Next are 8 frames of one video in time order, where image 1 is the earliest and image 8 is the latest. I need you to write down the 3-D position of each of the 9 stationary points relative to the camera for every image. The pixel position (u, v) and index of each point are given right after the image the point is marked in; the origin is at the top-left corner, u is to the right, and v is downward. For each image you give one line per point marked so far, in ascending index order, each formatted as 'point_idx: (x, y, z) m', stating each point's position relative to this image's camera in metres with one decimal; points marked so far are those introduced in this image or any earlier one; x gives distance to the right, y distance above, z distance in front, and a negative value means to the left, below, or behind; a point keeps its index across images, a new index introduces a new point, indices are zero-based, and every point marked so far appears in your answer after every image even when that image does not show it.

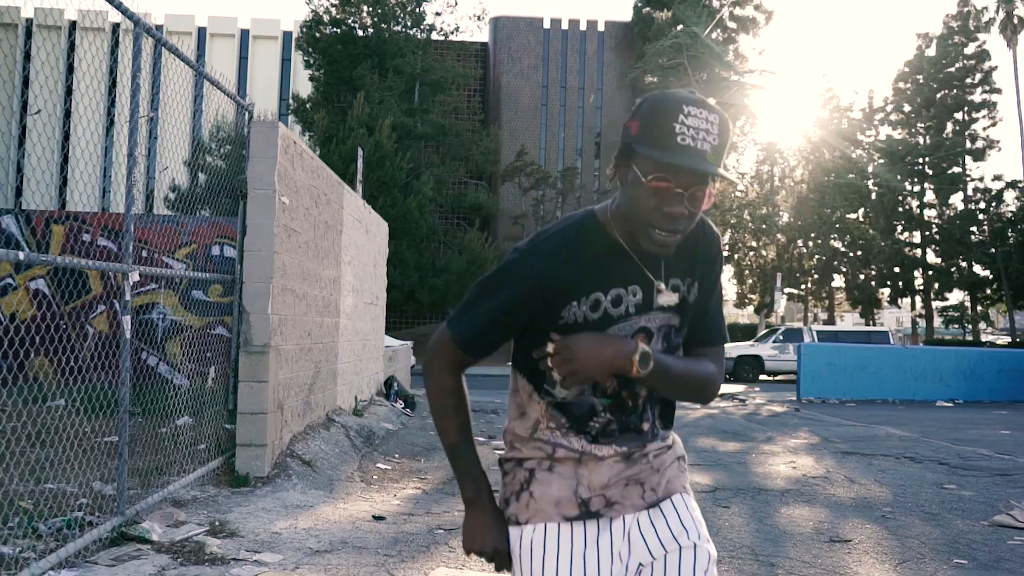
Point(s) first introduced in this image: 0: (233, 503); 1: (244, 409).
0: (-1.8, -1.4, +5.5) m
1: (-1.9, -0.9, +6.2) m
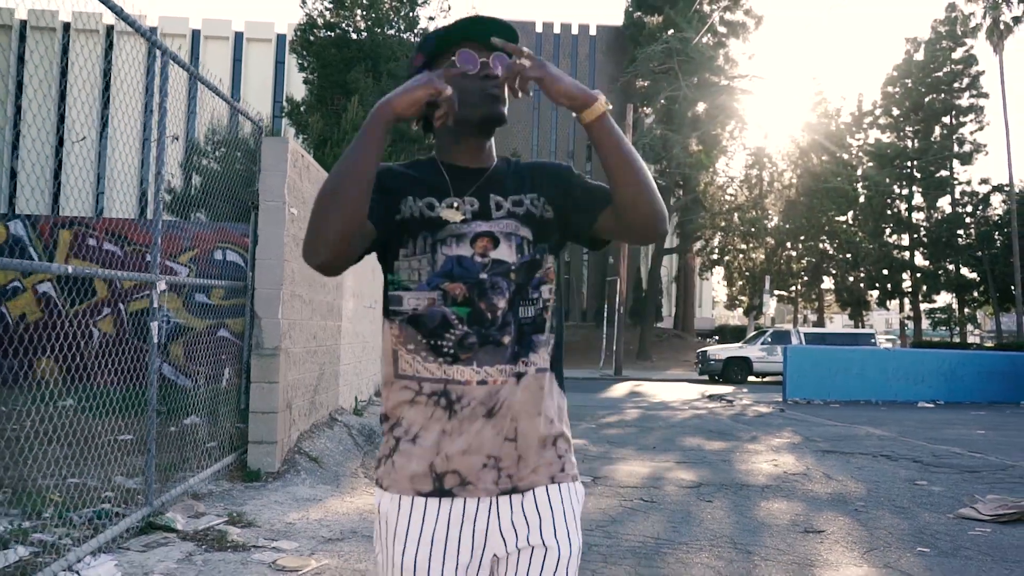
0: (-1.8, -1.4, +5.8) m
1: (-1.9, -0.9, +6.5) m
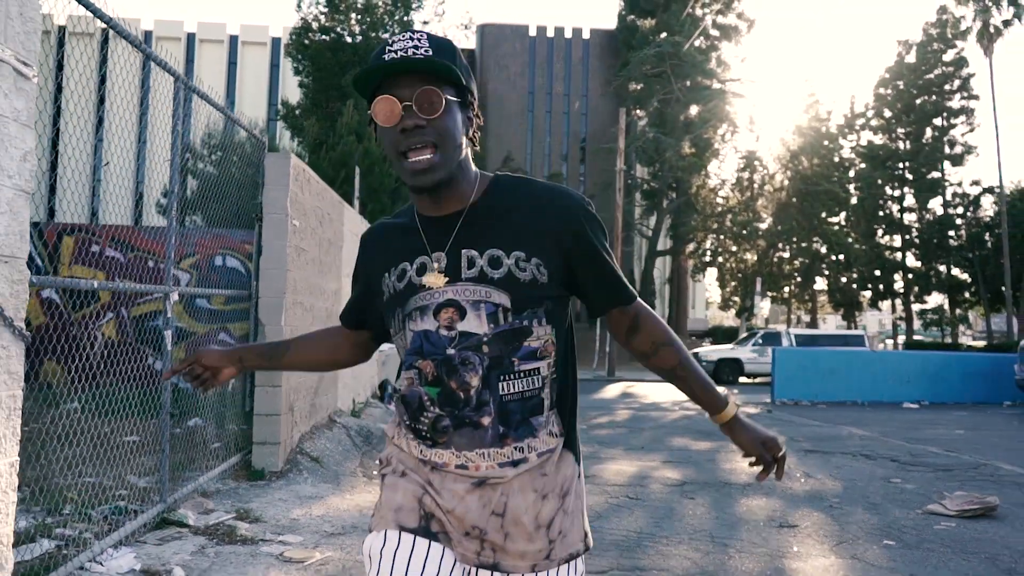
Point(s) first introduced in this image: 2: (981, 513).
0: (-1.8, -1.5, +6.2) m
1: (-2.0, -1.0, +6.9) m
2: (+3.5, -1.7, +6.5) m
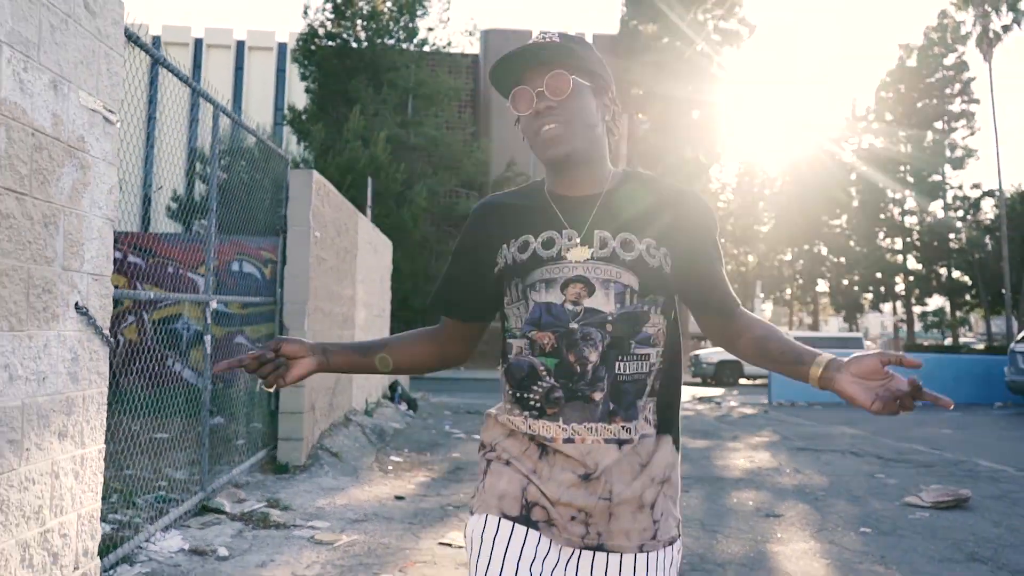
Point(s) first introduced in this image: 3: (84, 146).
0: (-1.8, -1.5, +6.7) m
1: (-1.9, -1.0, +7.4) m
2: (+3.6, -1.8, +7.0) m
3: (-1.6, +0.5, +3.2) m
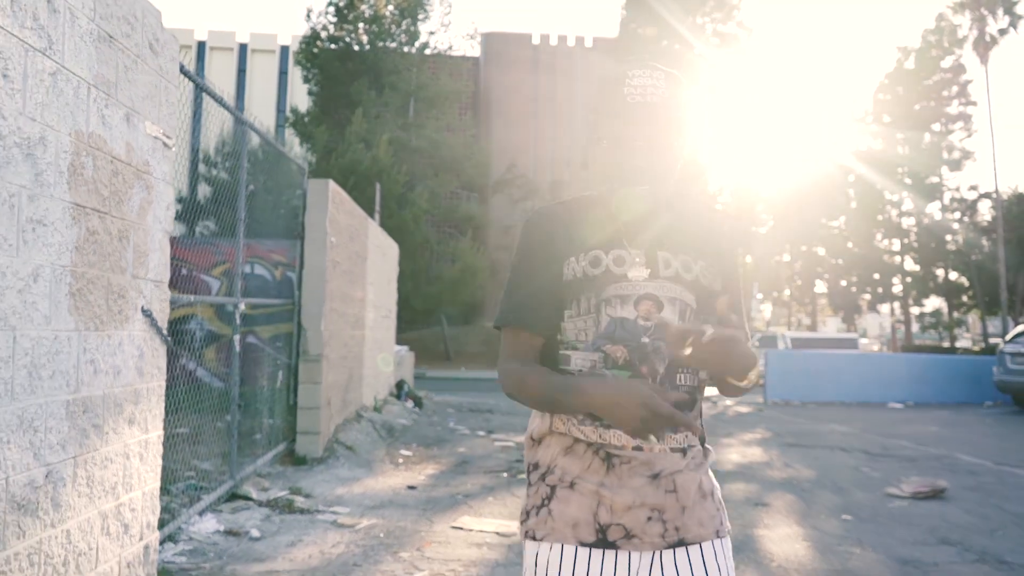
0: (-1.7, -1.6, +7.1) m
1: (-1.9, -1.1, +7.8) m
2: (+3.6, -1.8, +7.4) m
3: (-1.5, +0.5, +3.6) m
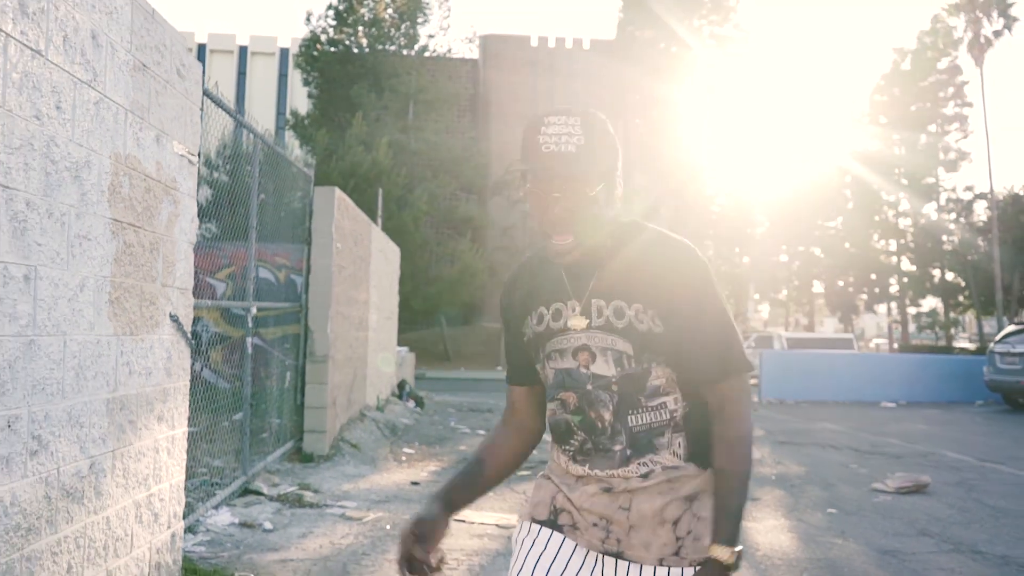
0: (-1.8, -1.6, +7.4) m
1: (-1.9, -1.1, +8.1) m
2: (+3.6, -1.8, +7.7) m
3: (-1.5, +0.5, +3.9) m
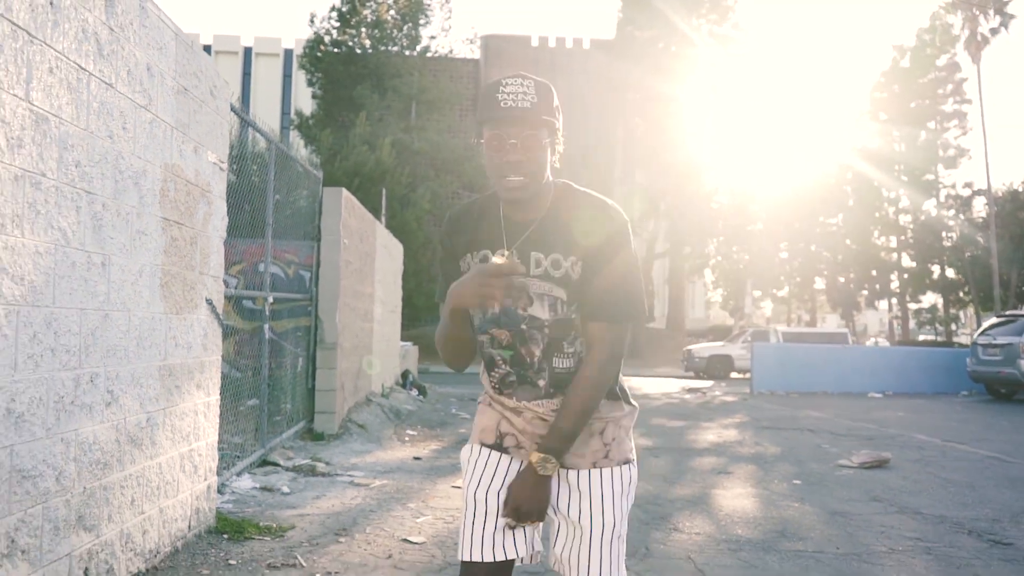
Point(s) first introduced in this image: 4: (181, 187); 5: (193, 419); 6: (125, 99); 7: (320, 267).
0: (-1.8, -1.5, +8.1) m
1: (-2.0, -1.0, +8.8) m
2: (+3.6, -1.7, +8.4) m
3: (-1.6, +0.5, +4.6) m
4: (-1.6, +0.5, +4.2) m
5: (-1.6, -0.7, +4.4) m
6: (-1.6, +0.8, +3.6) m
7: (-2.0, +0.2, +9.1) m
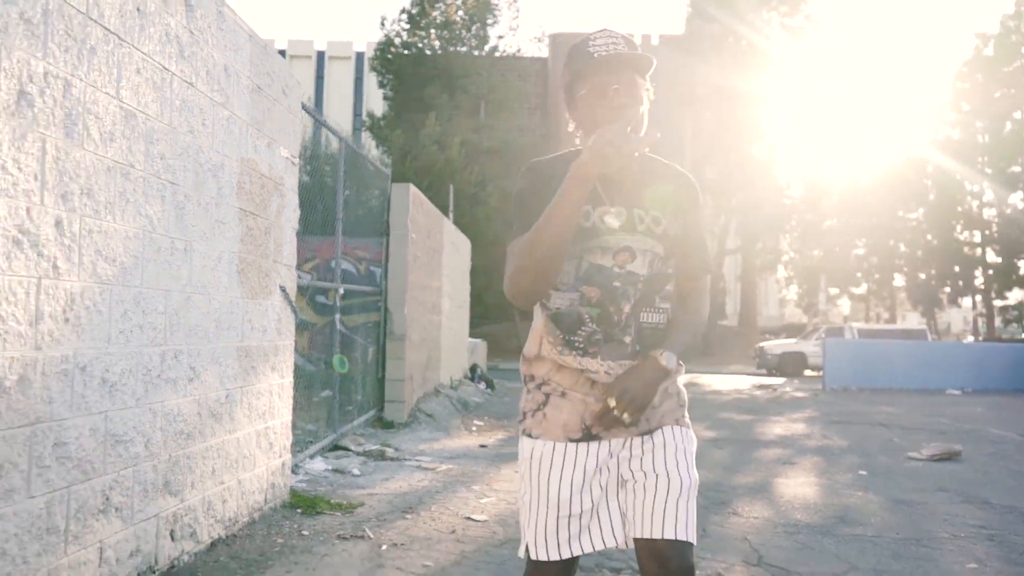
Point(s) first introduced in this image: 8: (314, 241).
0: (-1.2, -1.4, +8.4) m
1: (-1.3, -0.9, +9.1) m
2: (+4.2, -1.6, +8.3) m
3: (-1.3, +0.6, +4.9) m
4: (-1.3, +0.6, +4.5) m
5: (-1.3, -0.6, +4.7) m
6: (-1.4, +0.9, +3.8) m
7: (-1.3, +0.3, +9.4) m
8: (-1.7, +0.4, +7.4) m
